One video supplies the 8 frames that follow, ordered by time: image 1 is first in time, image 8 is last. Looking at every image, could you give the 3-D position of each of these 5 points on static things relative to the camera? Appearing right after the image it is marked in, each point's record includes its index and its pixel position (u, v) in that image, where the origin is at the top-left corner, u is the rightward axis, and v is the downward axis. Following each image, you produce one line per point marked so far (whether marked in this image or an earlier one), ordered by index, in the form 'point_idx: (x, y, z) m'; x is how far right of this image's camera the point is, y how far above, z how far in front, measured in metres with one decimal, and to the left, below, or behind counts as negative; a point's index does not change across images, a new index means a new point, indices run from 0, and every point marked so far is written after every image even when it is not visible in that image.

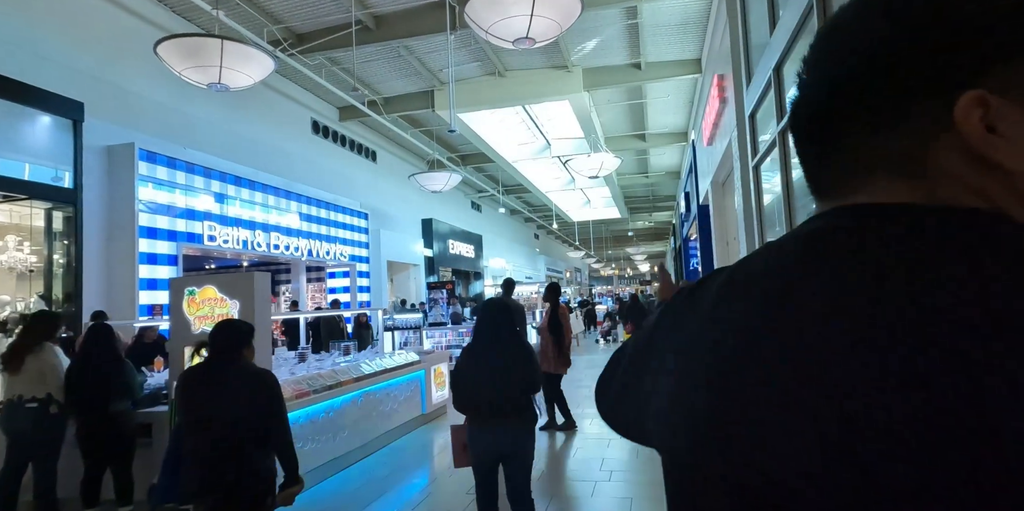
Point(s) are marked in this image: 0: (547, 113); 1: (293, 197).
0: (+1.0, +4.1, +15.6) m
1: (-4.5, +1.2, +11.2) m
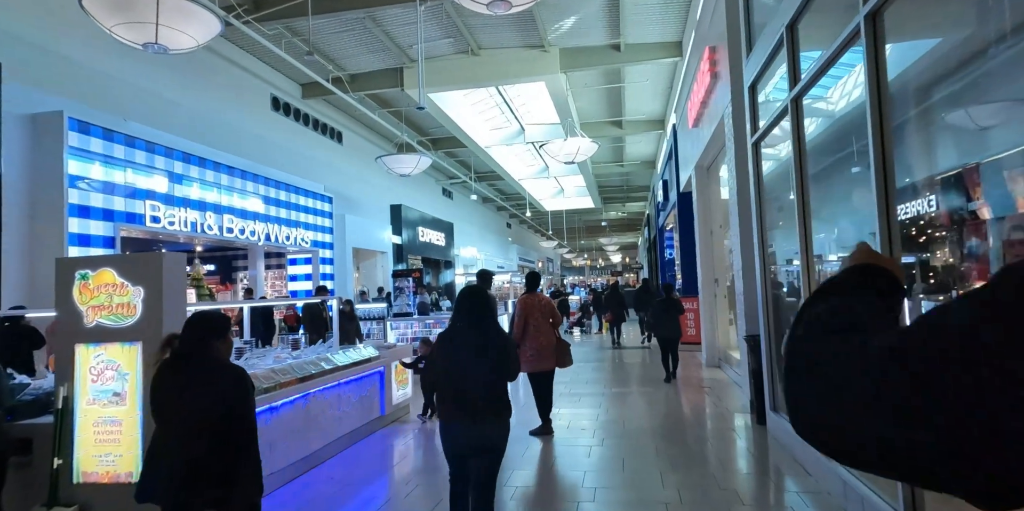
0: (+0.3, +4.4, +15.1) m
1: (-5.0, +1.5, +10.4) m
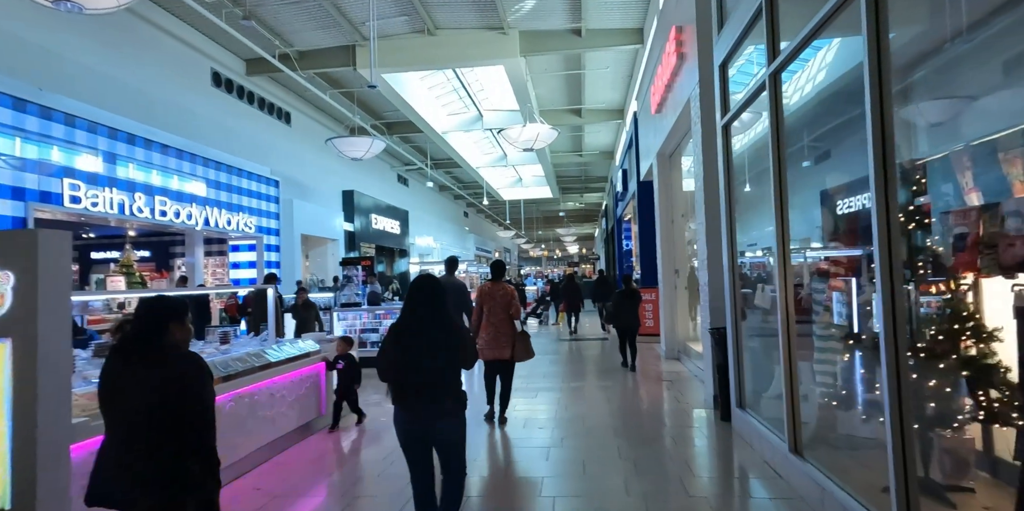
0: (-0.8, +4.7, +14.7) m
1: (-5.8, +1.8, +9.6) m
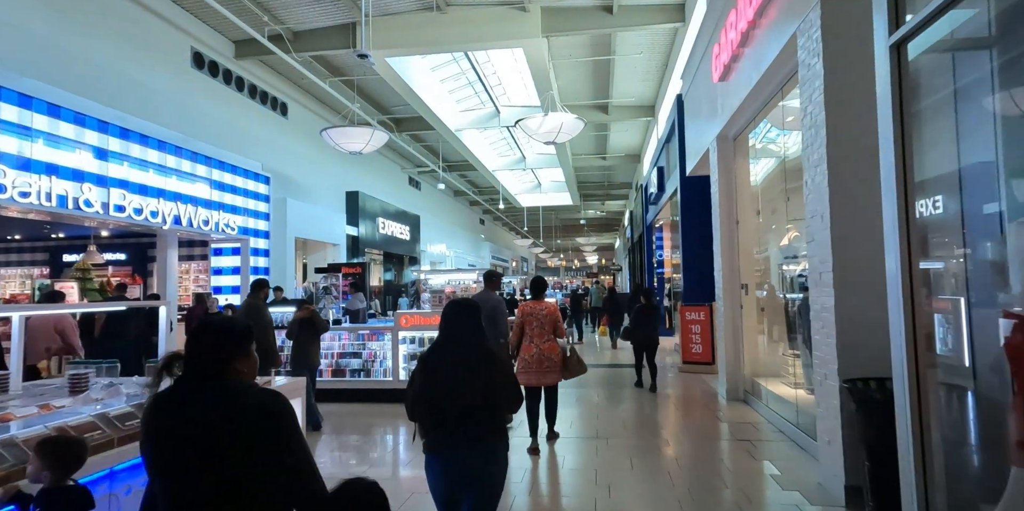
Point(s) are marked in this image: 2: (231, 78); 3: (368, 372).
0: (-0.4, +4.5, +13.3) m
1: (-5.5, +1.7, +8.4) m
2: (-5.4, +3.4, +10.6) m
3: (-1.5, -1.2, +5.6) m
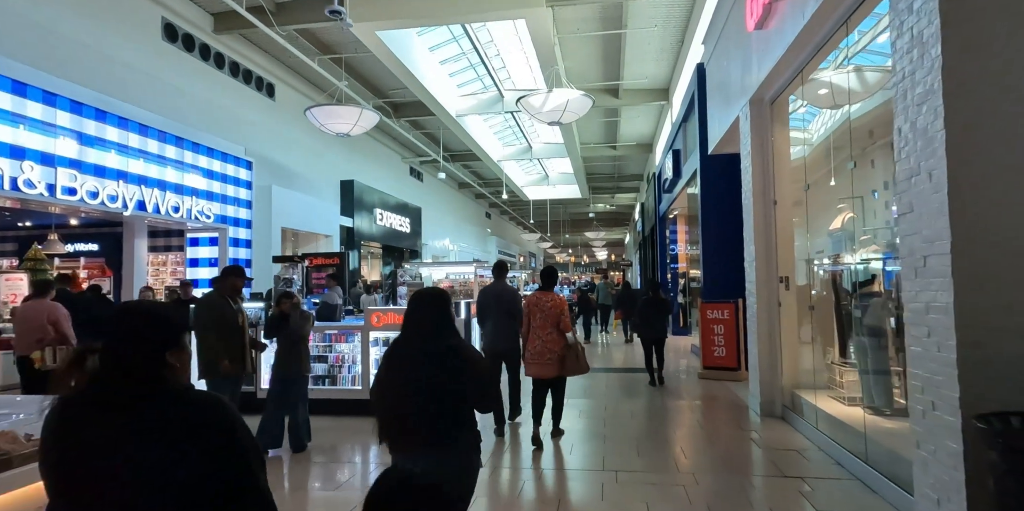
0: (-0.3, +4.6, +12.5) m
1: (-5.5, +1.9, +7.6) m
2: (-5.4, +3.6, +9.8) m
3: (-1.6, -1.1, +4.8) m
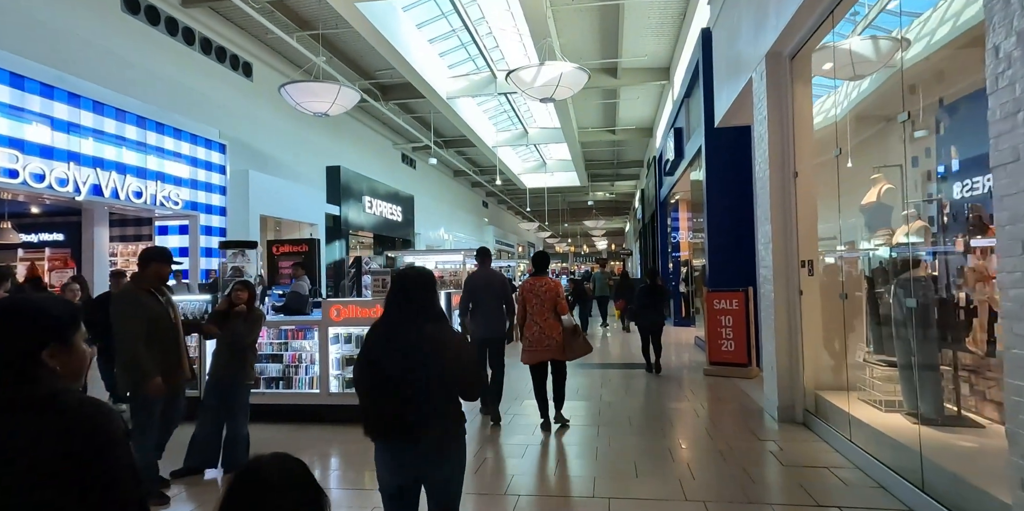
0: (-0.4, +4.9, +11.8) m
1: (-5.6, +2.0, +7.0) m
2: (-5.5, +3.8, +9.1) m
3: (-1.7, -1.0, +4.2) m
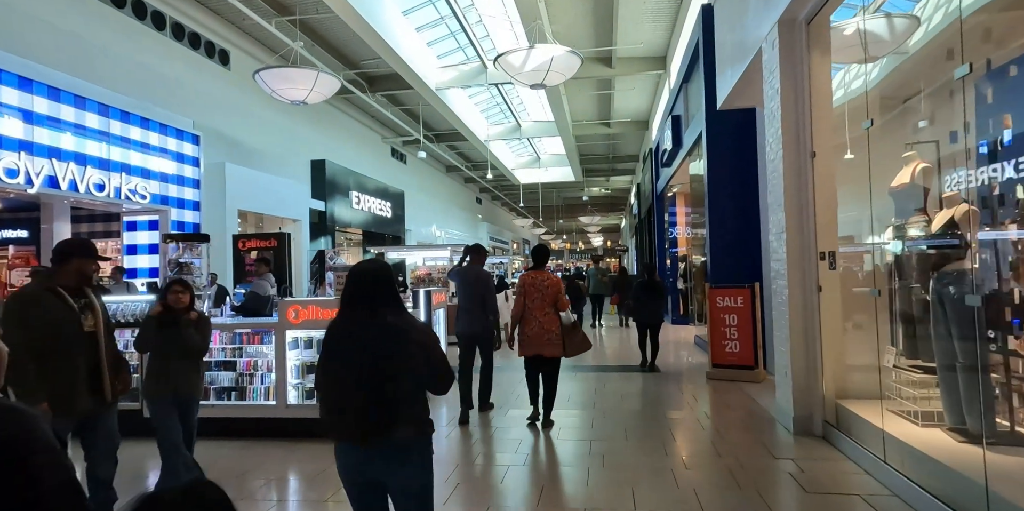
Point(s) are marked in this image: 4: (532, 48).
0: (-0.6, +5.0, +11.3) m
1: (-5.8, +2.1, +6.5) m
2: (-5.7, +3.8, +8.6) m
3: (-1.8, -0.9, +3.7) m
4: (+0.3, +2.8, +7.4) m
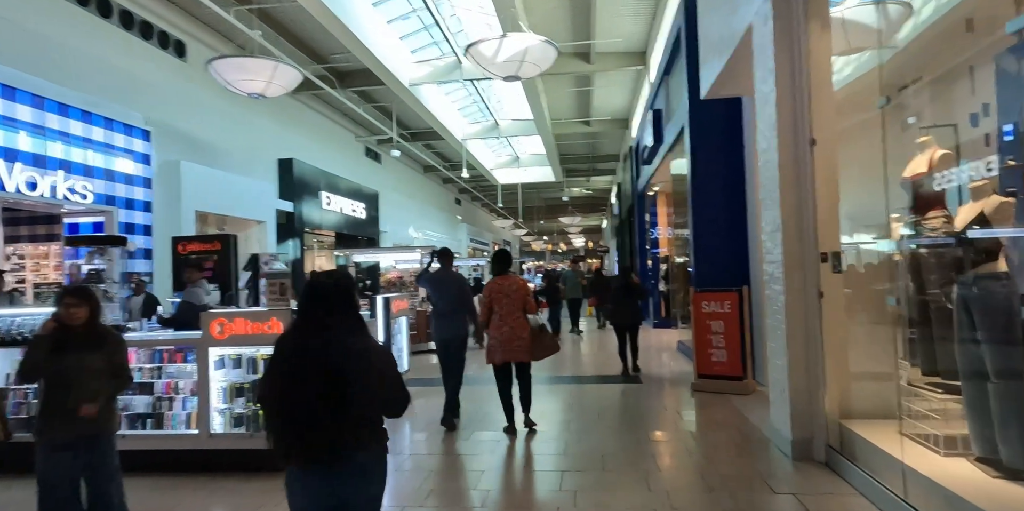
0: (-1.1, +4.9, +10.8) m
1: (-6.1, +2.0, +5.9) m
2: (-6.1, +3.8, +8.0) m
3: (-2.0, -1.0, +3.2) m
4: (-0.1, +2.8, +7.0) m
